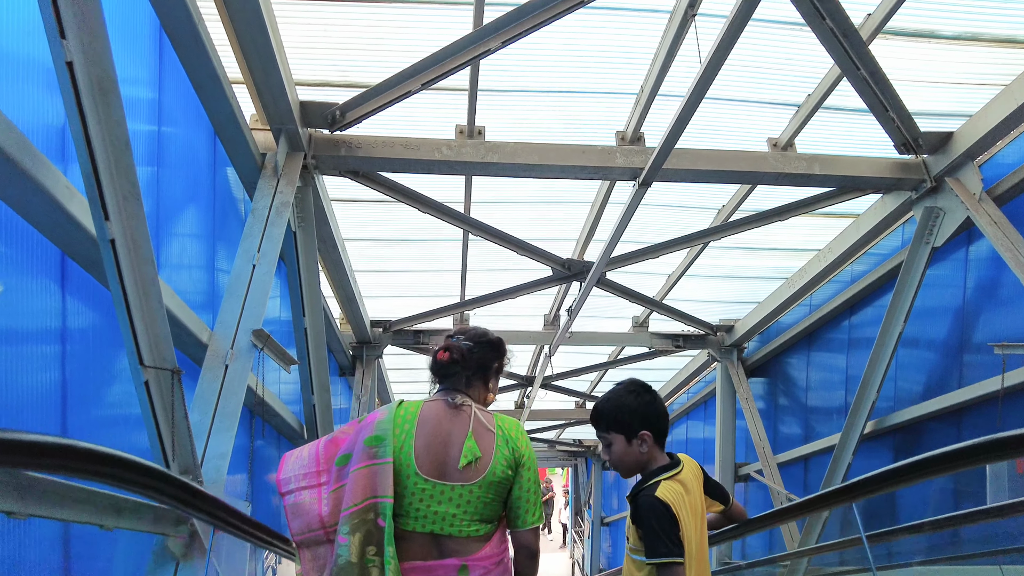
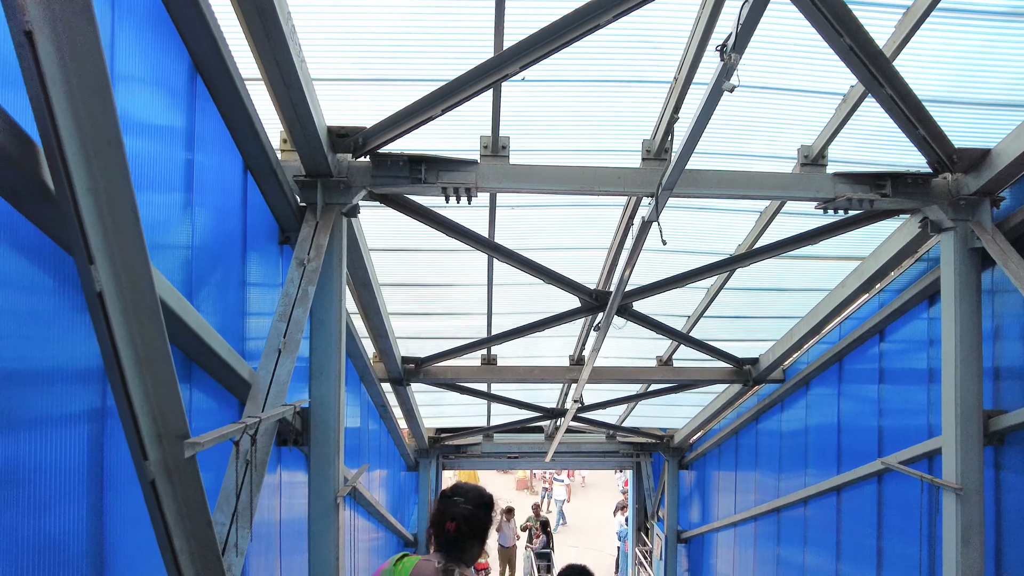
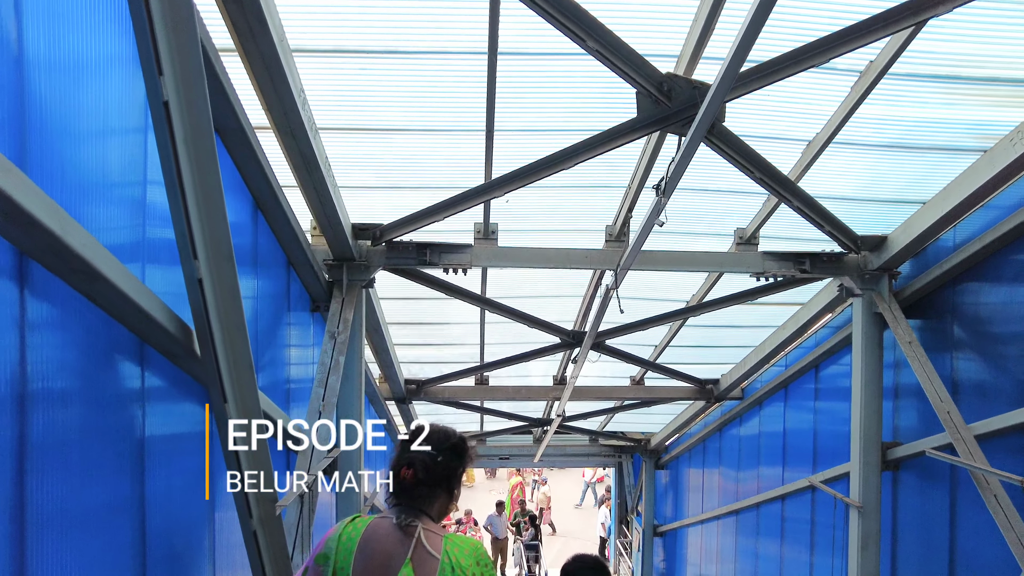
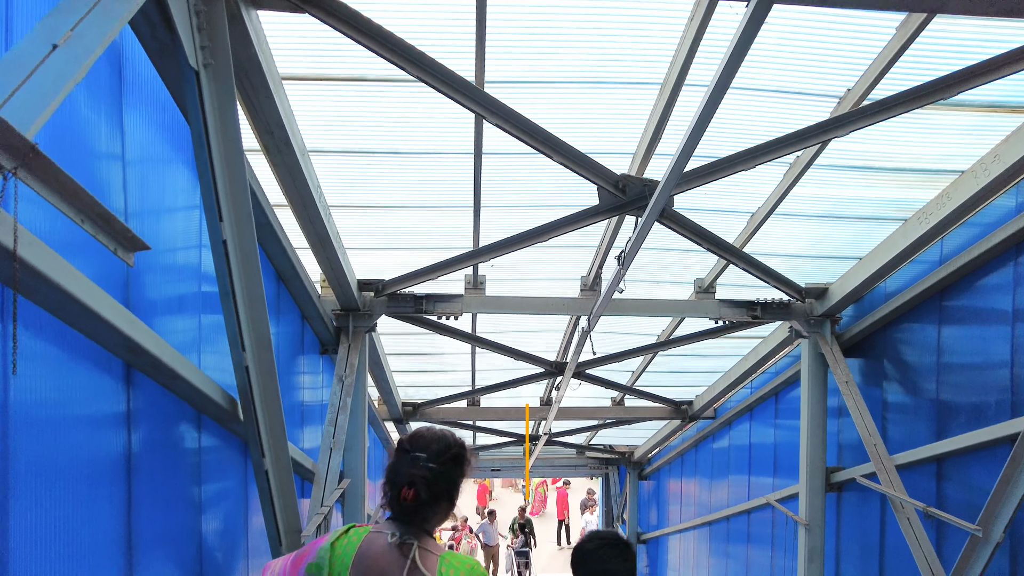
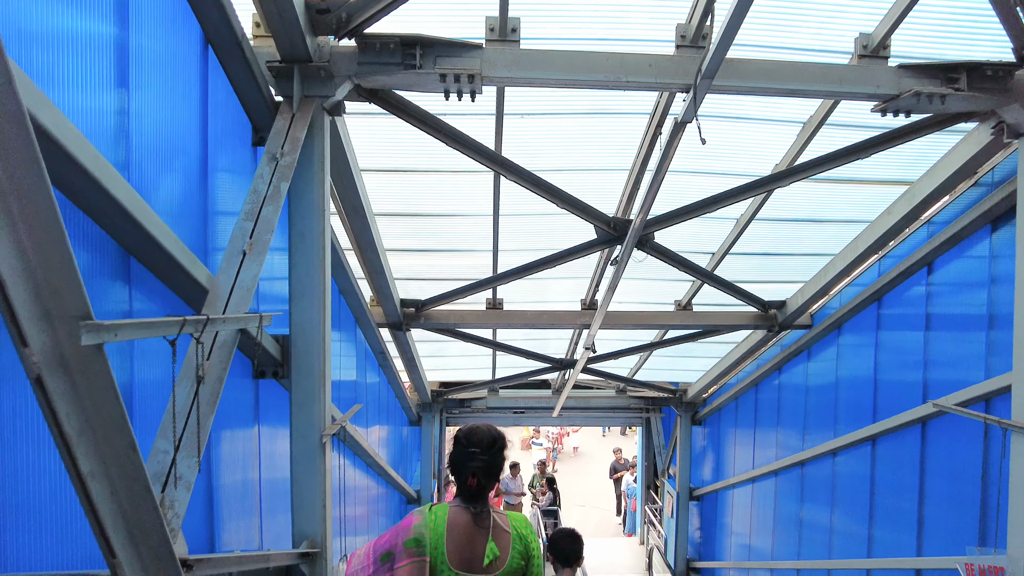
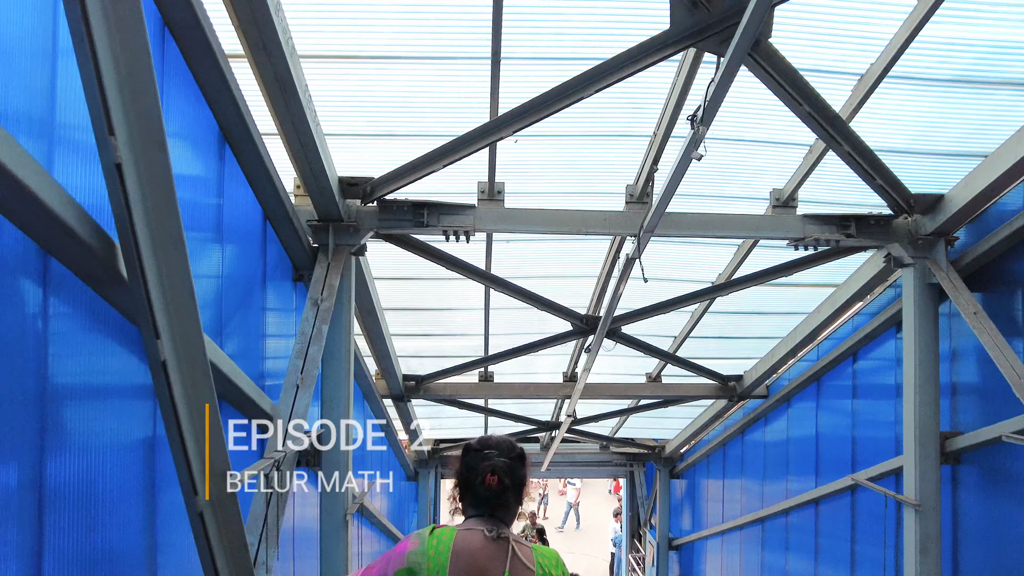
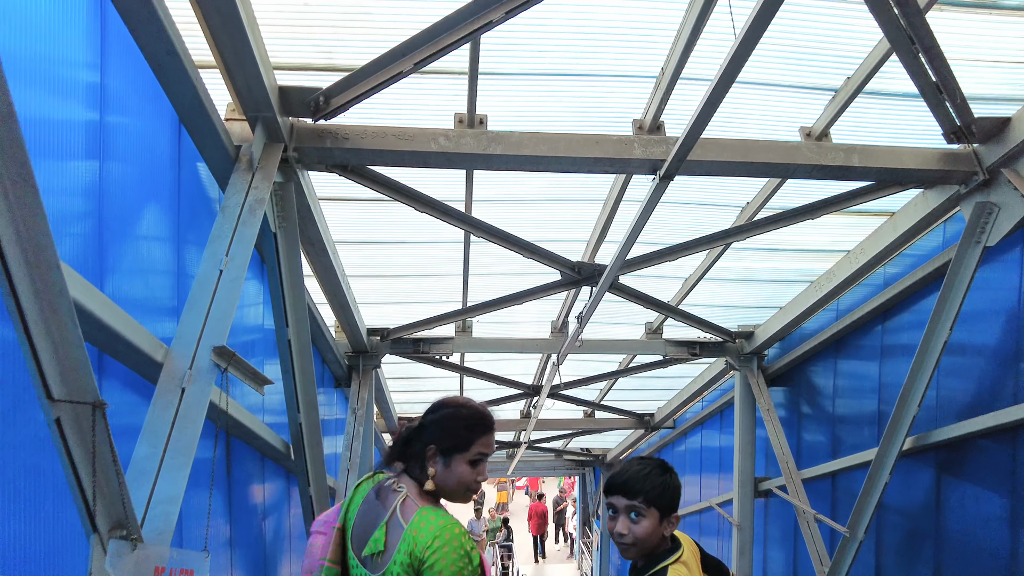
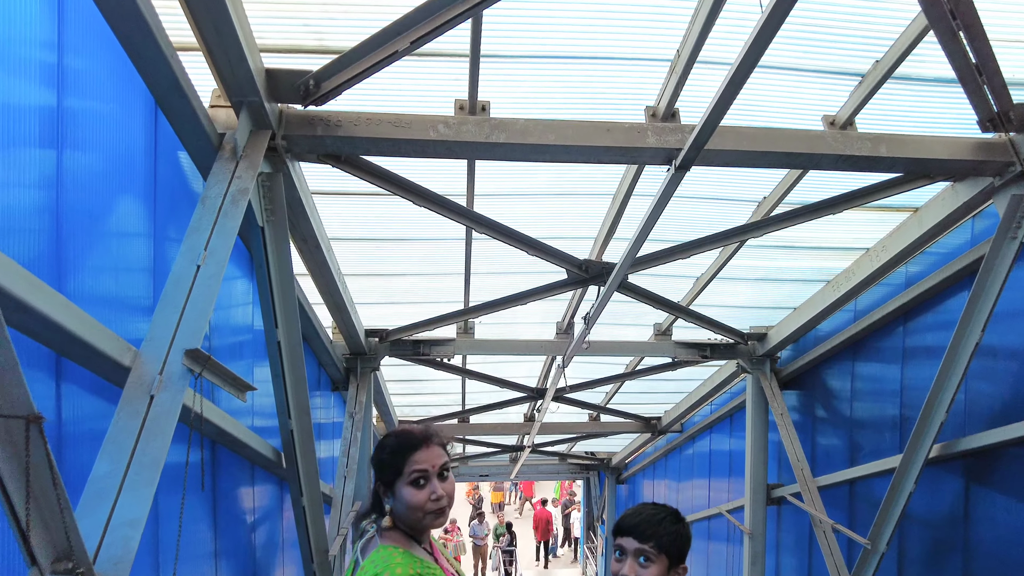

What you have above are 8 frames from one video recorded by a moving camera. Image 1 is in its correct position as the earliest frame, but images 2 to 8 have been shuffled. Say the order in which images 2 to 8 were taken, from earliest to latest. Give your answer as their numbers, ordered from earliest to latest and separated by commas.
7, 8, 4, 3, 6, 2, 5
